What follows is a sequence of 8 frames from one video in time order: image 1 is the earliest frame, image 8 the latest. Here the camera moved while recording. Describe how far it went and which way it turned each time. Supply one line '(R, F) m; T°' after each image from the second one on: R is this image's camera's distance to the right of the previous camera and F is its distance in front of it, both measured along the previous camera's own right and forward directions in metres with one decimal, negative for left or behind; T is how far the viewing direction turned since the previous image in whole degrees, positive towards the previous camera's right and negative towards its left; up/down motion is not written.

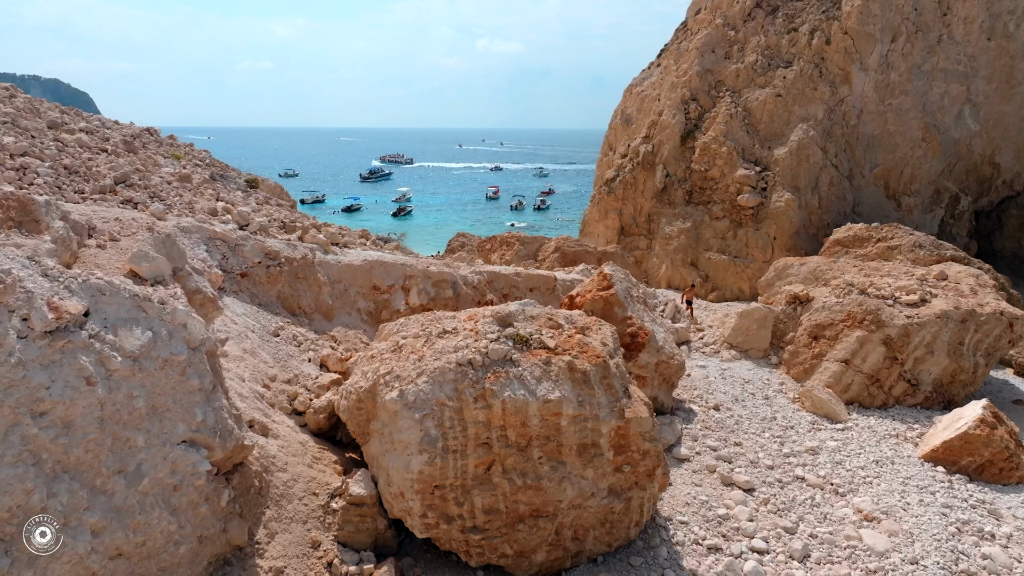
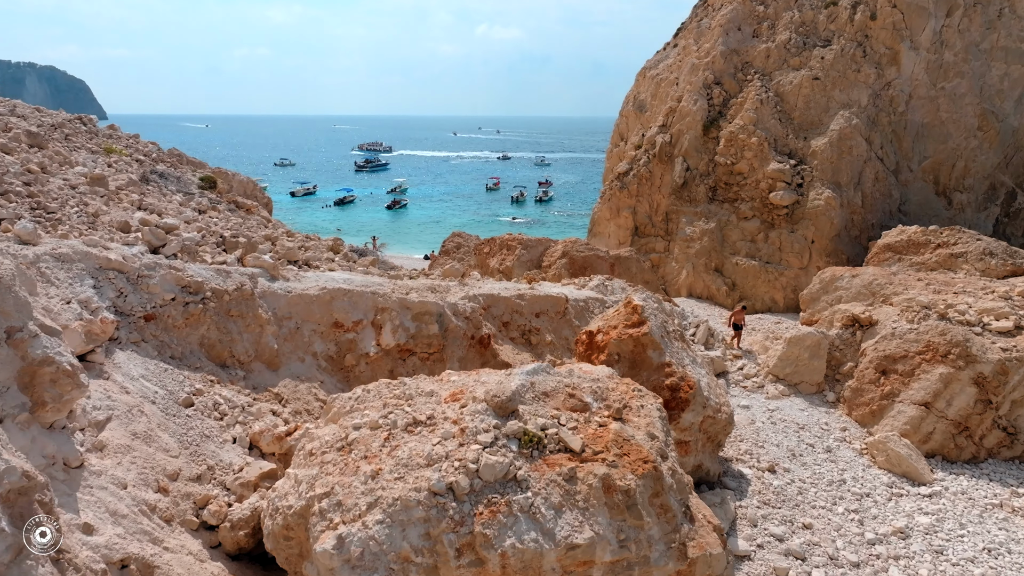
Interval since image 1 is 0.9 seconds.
(0.0, +2.1) m; 0°
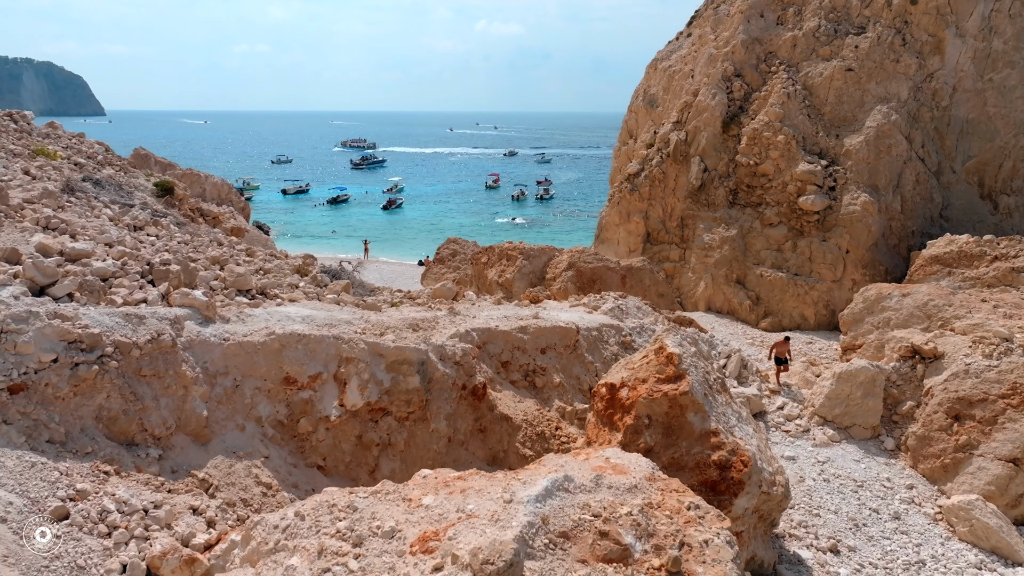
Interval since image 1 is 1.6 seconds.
(0.0, +1.5) m; 0°
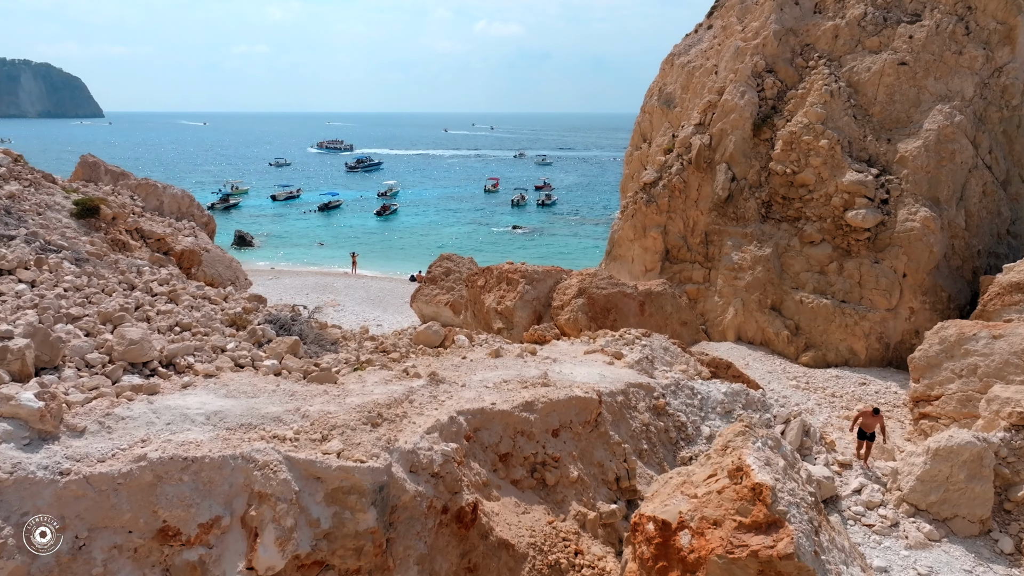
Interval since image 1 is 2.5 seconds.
(0.0, +1.9) m; 0°
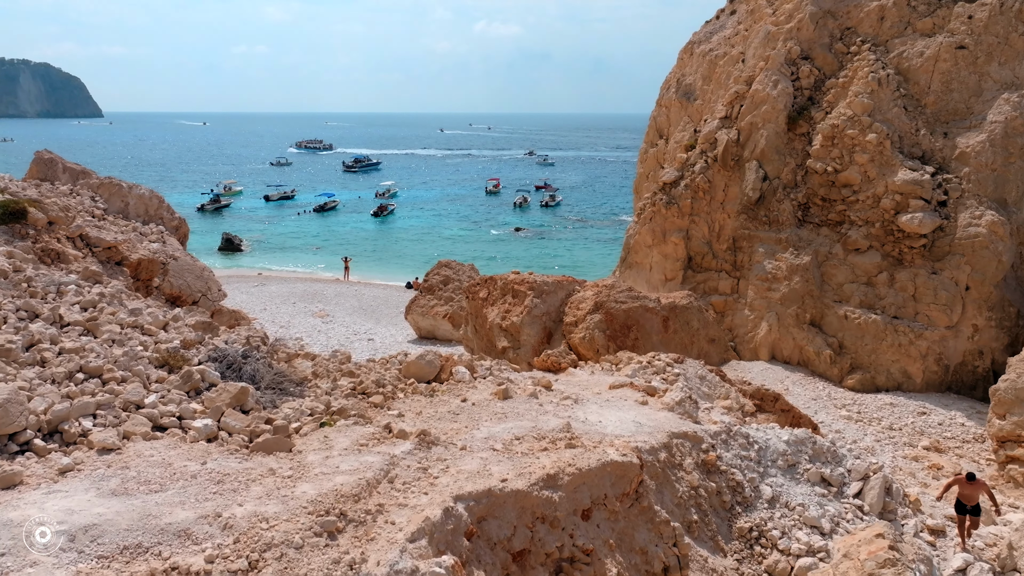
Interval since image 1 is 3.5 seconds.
(-0.1, +1.4) m; 0°
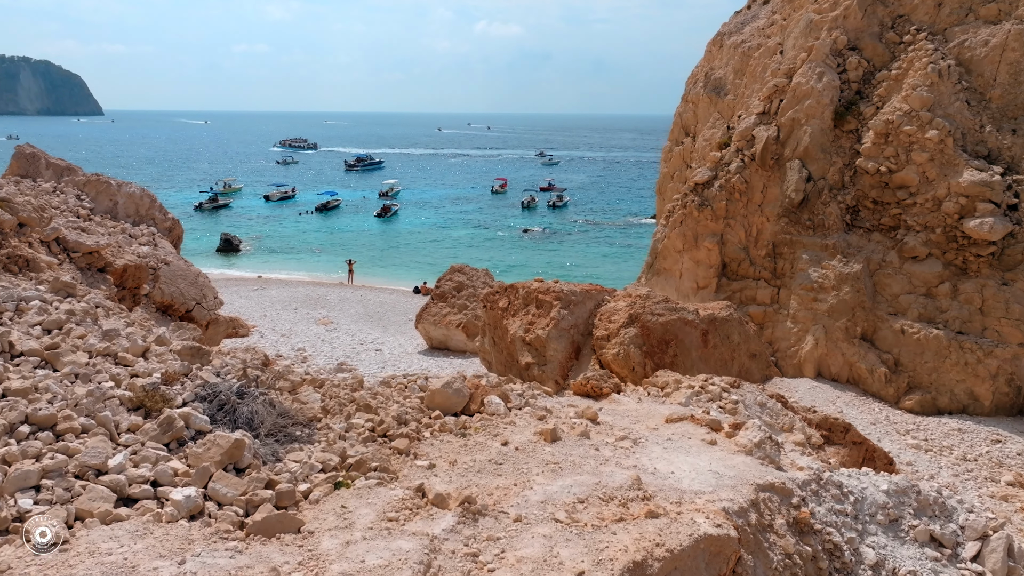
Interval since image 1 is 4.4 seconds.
(-0.3, +1.0) m; 0°
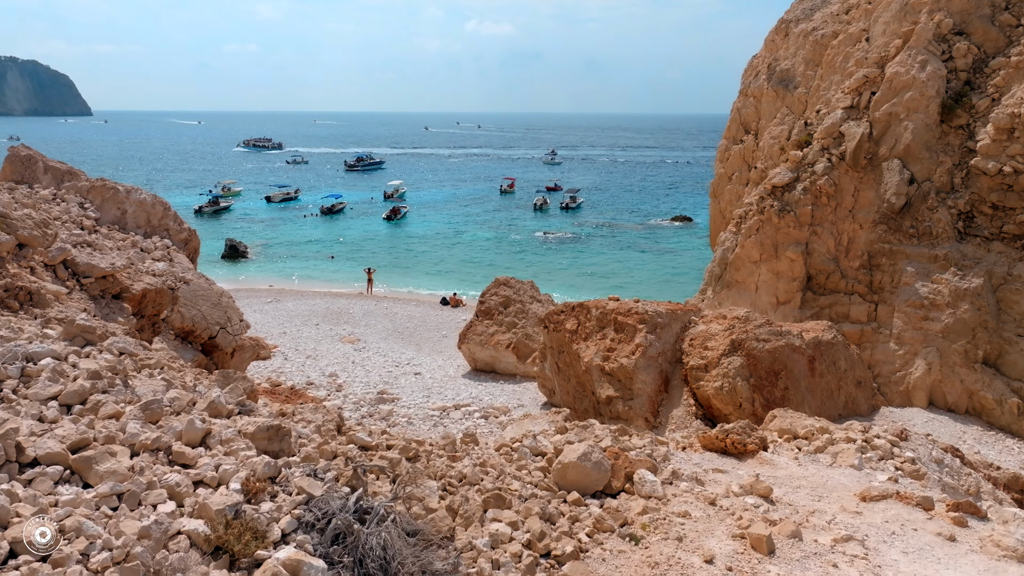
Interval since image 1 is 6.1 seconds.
(-1.0, +1.4) m; +1°
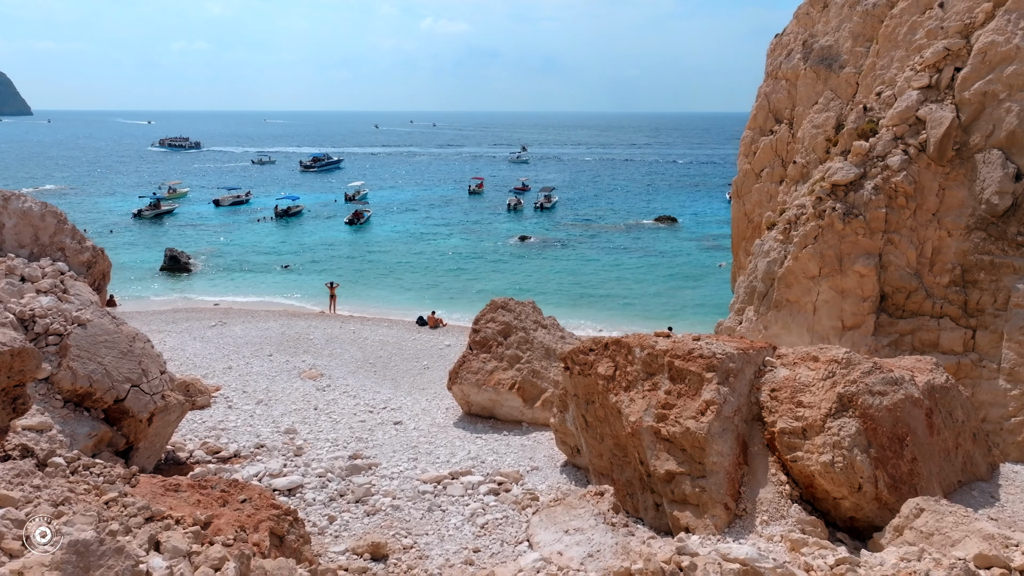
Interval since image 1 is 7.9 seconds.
(-0.5, +2.3) m; +3°
